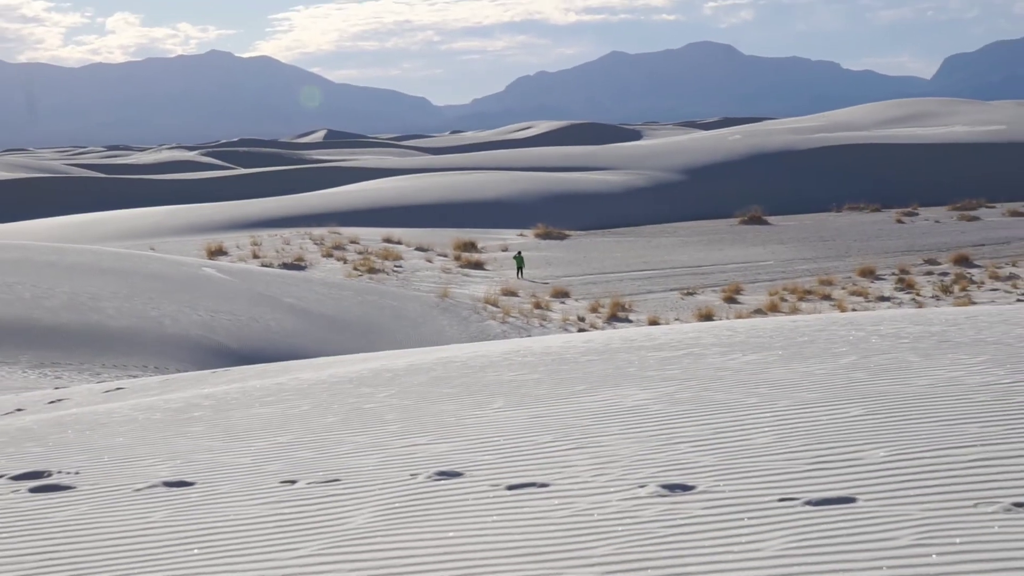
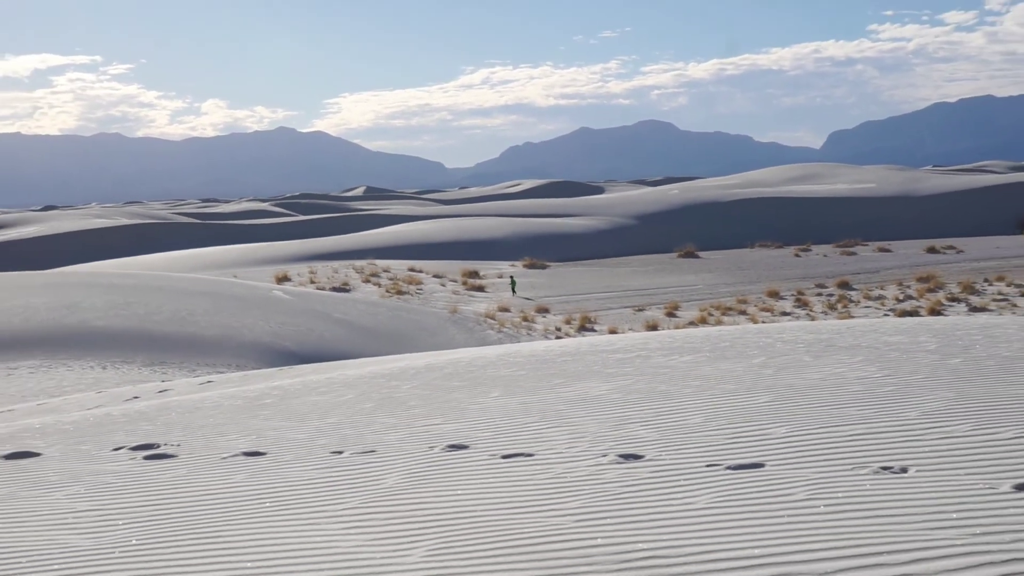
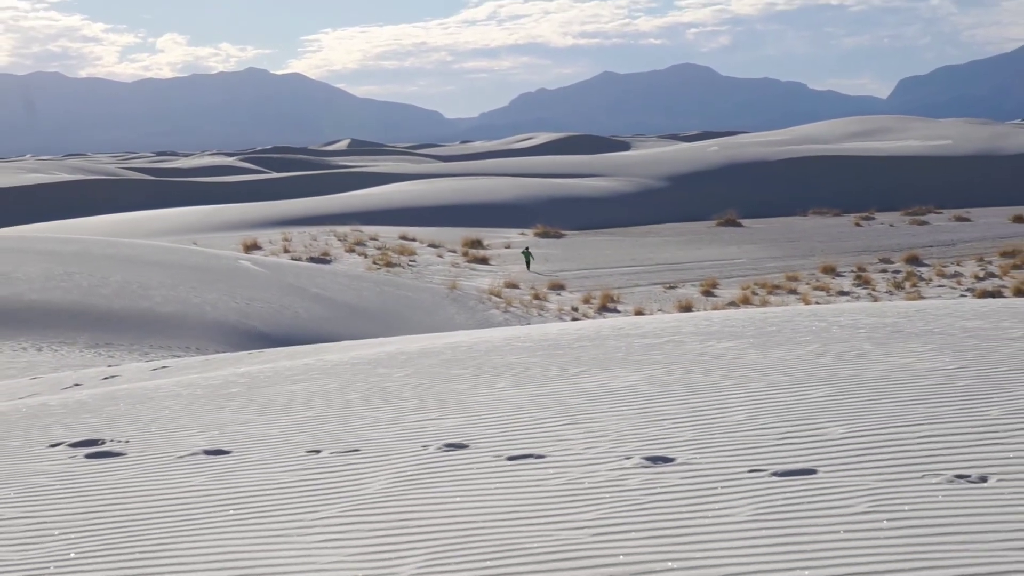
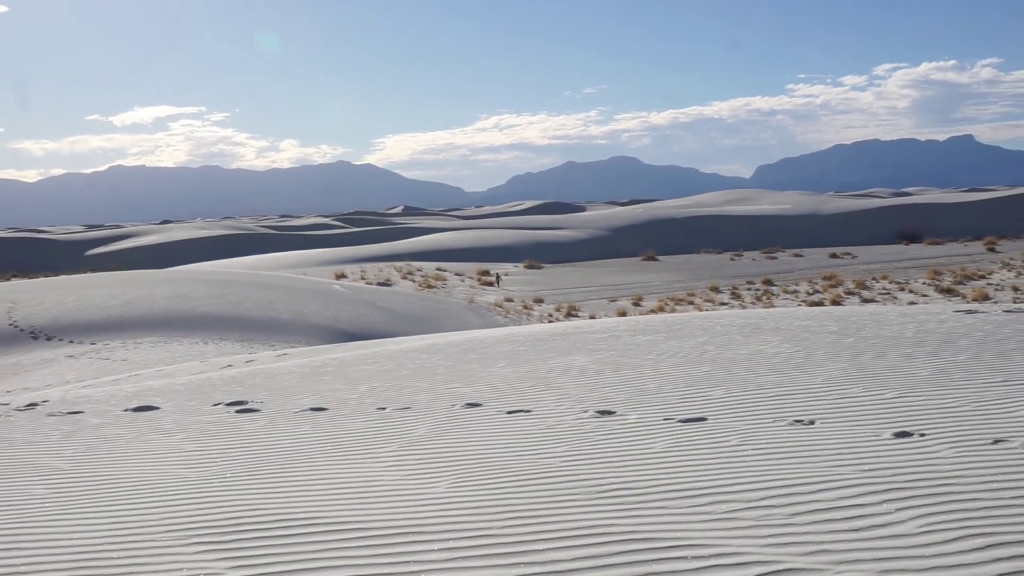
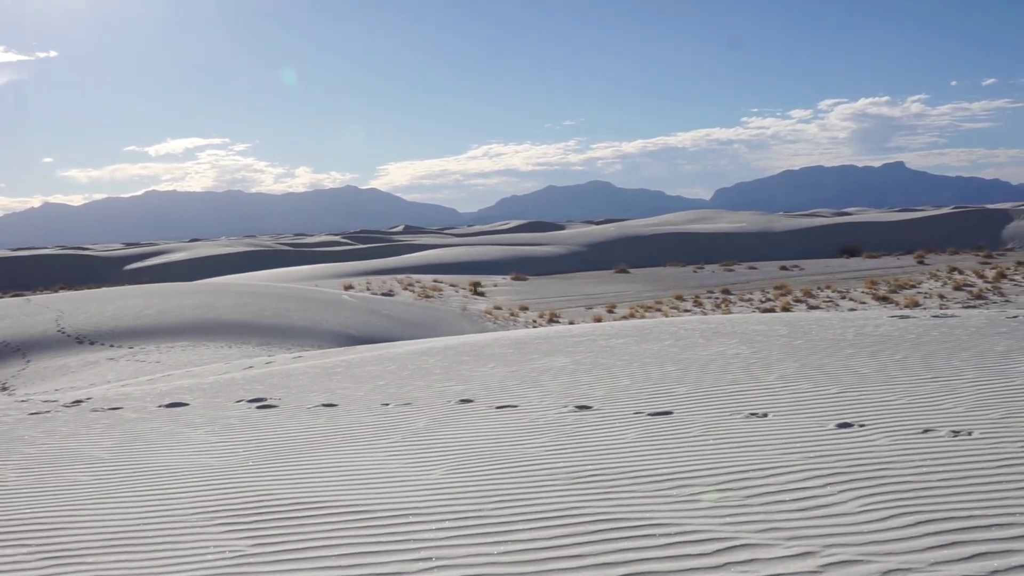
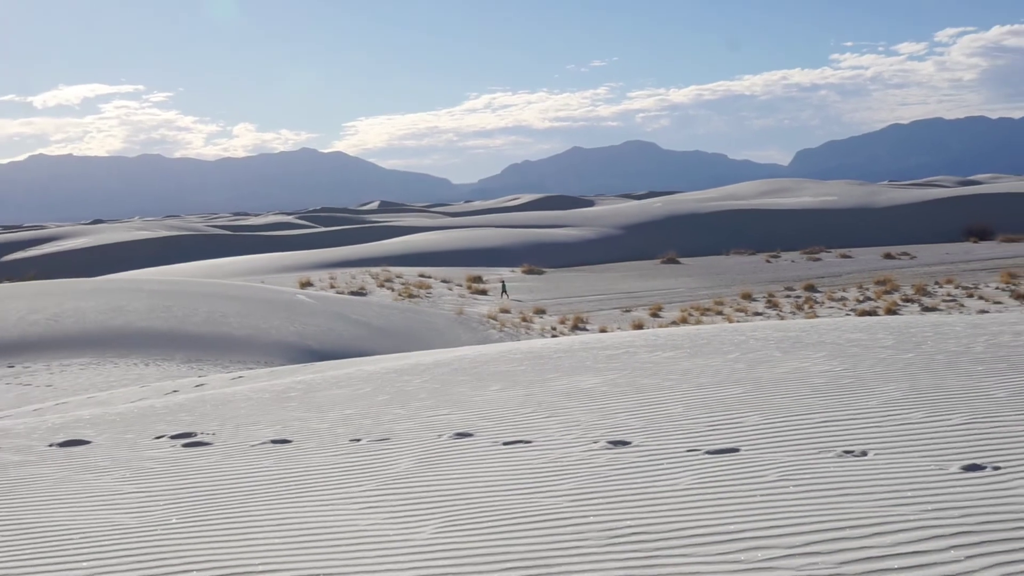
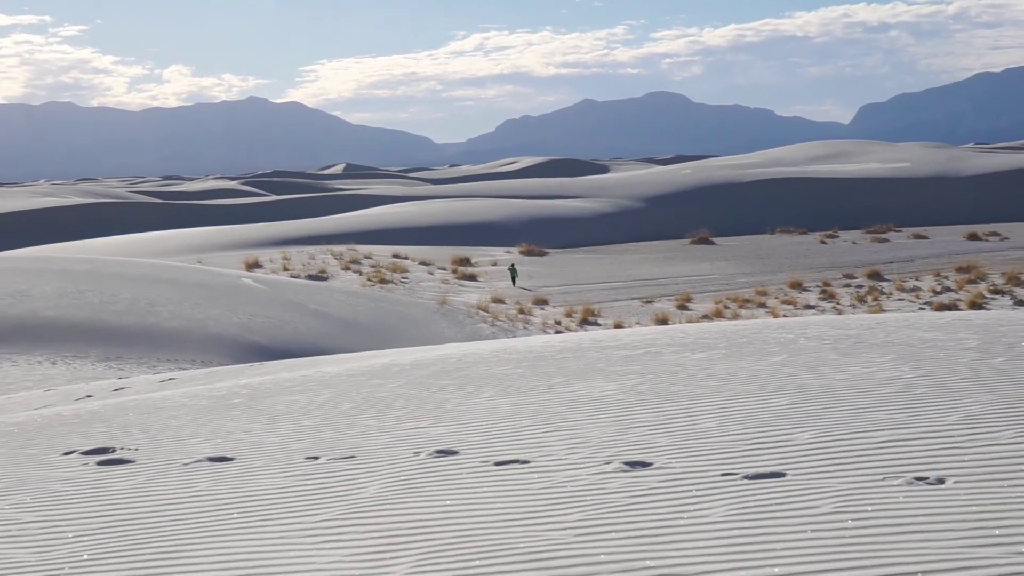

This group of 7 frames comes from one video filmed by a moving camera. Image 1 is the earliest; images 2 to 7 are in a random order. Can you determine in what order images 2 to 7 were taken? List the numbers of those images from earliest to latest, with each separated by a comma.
3, 7, 2, 6, 4, 5
